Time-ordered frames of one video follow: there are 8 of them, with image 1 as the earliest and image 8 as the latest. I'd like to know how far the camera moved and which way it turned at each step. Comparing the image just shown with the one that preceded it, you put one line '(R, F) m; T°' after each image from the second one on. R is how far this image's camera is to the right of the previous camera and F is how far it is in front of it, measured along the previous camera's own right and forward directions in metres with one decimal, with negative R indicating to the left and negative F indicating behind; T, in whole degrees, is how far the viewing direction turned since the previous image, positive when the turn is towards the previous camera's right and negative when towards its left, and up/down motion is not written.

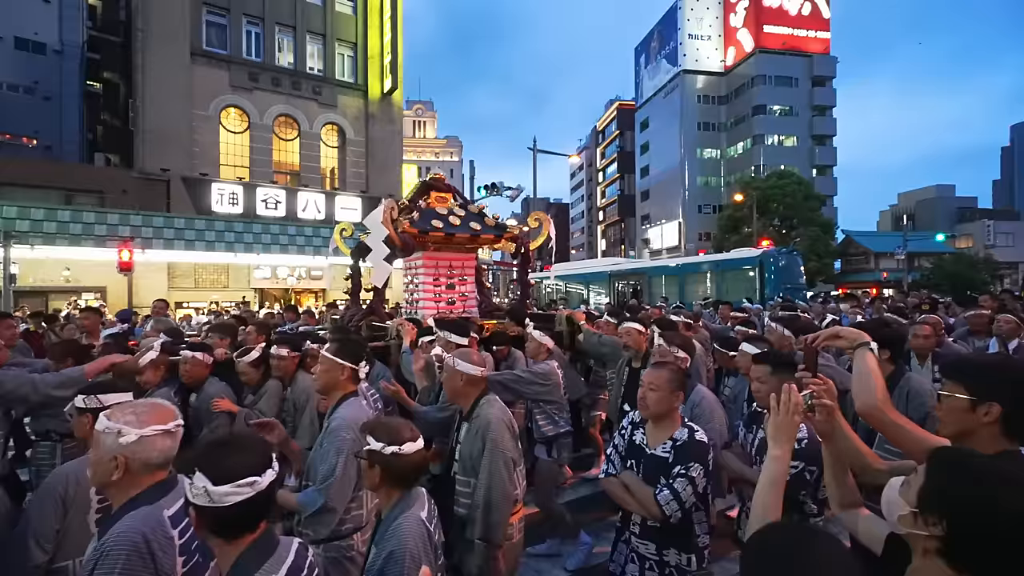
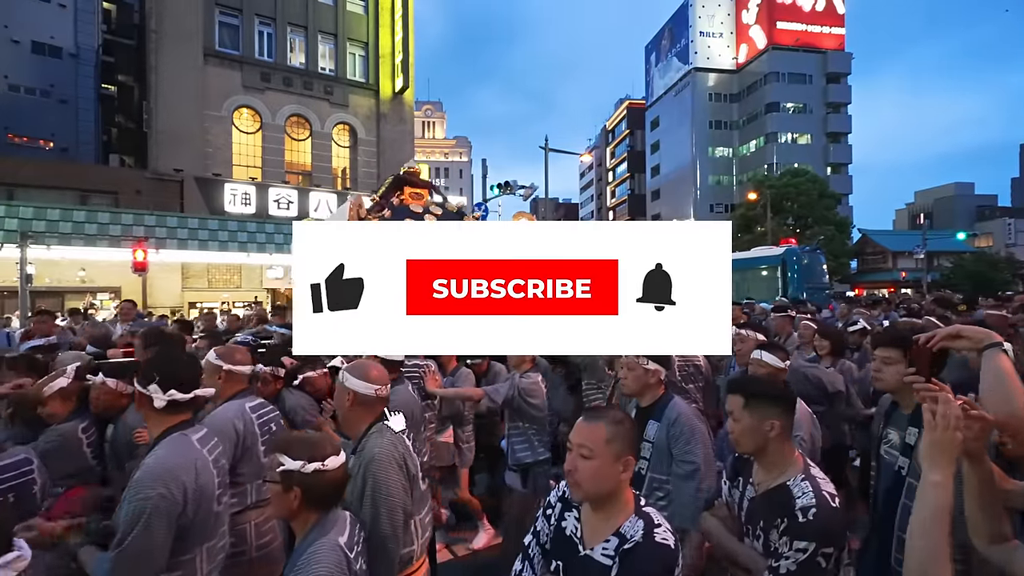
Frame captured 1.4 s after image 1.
(0.0, 0.0) m; -1°
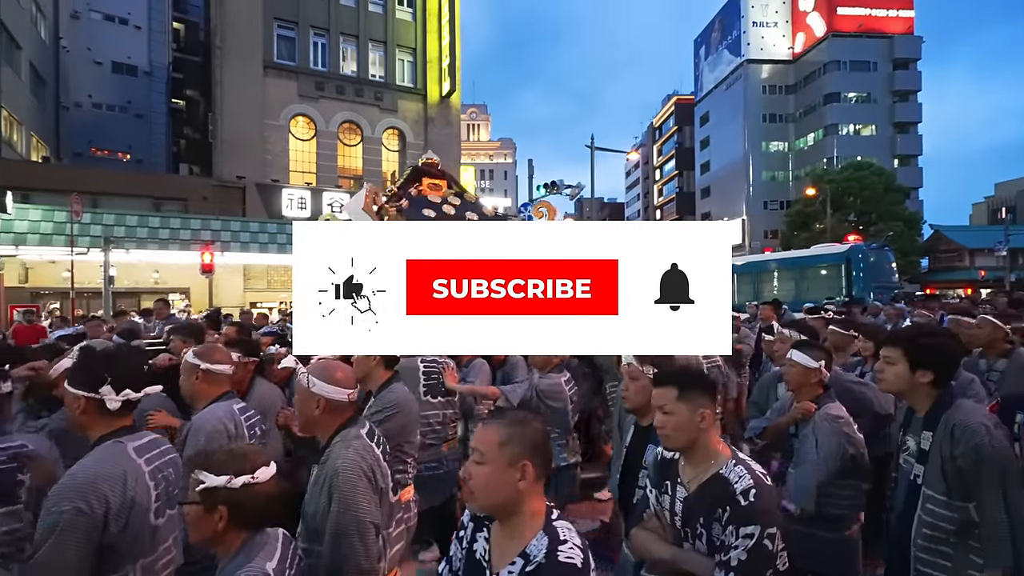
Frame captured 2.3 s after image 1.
(+0.1, -0.8) m; -4°
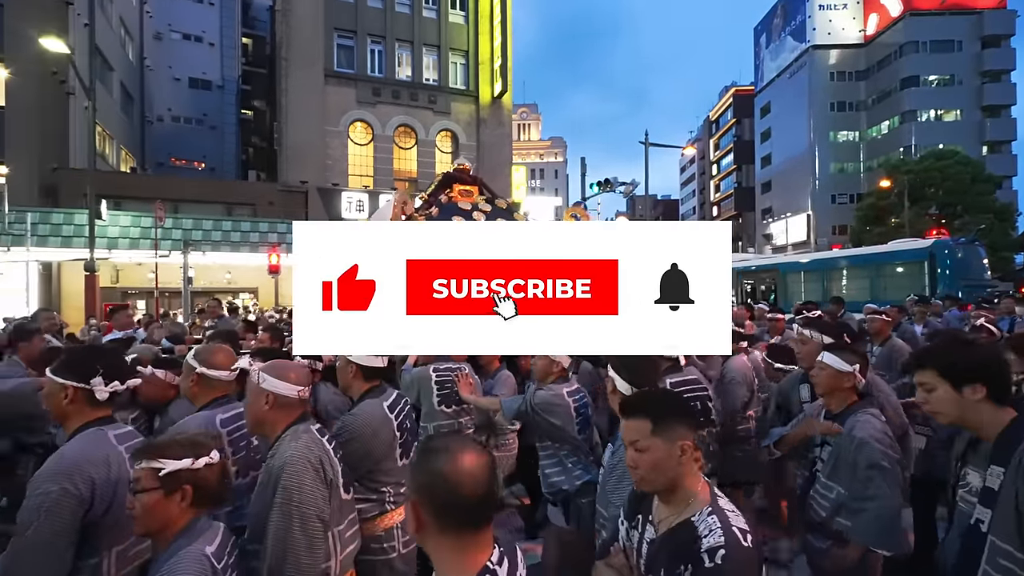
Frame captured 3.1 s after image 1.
(0.0, -0.7) m; -4°
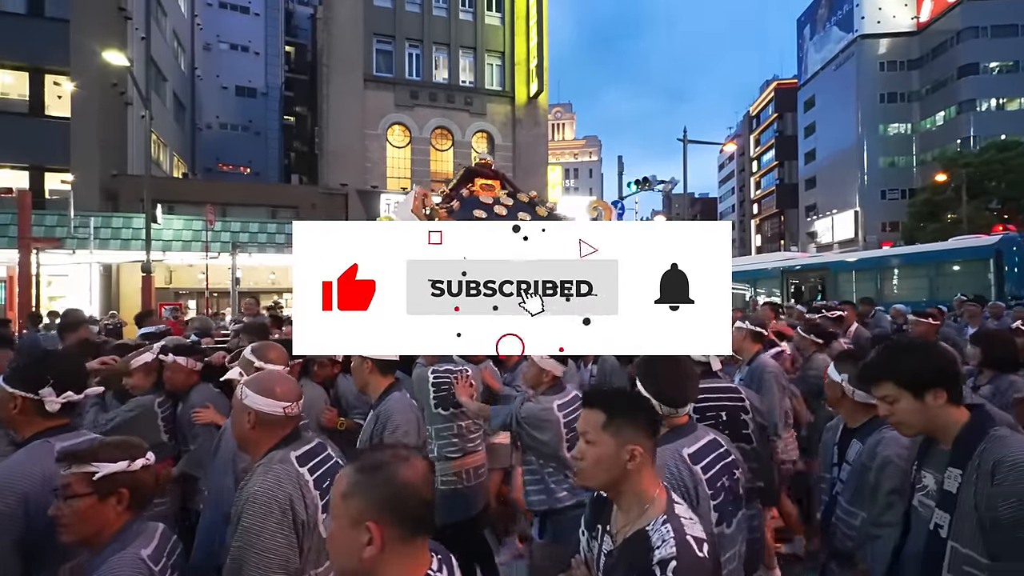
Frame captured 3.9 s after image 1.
(0.0, -0.4) m; -3°
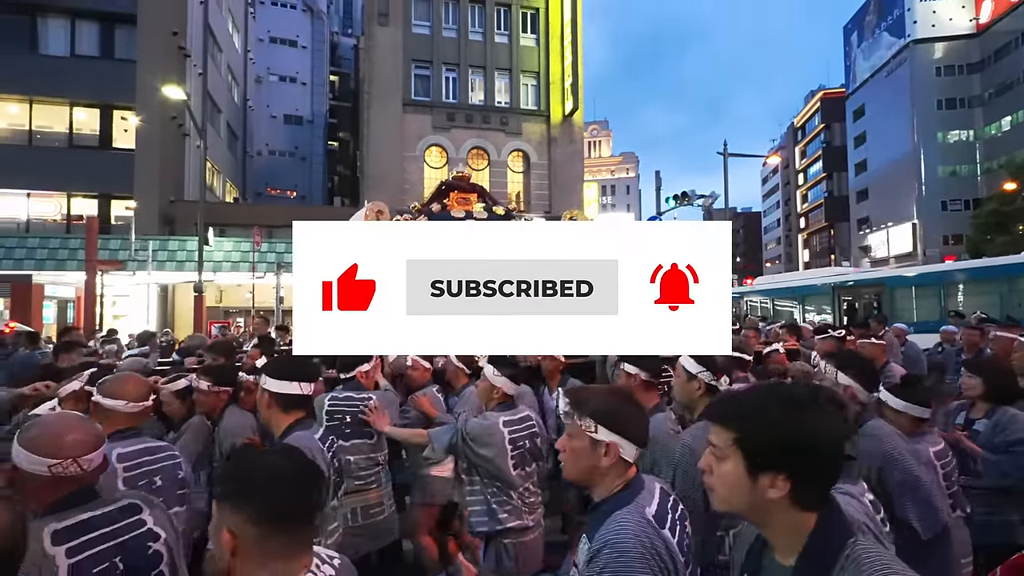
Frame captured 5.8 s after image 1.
(+0.1, -0.6) m; -3°
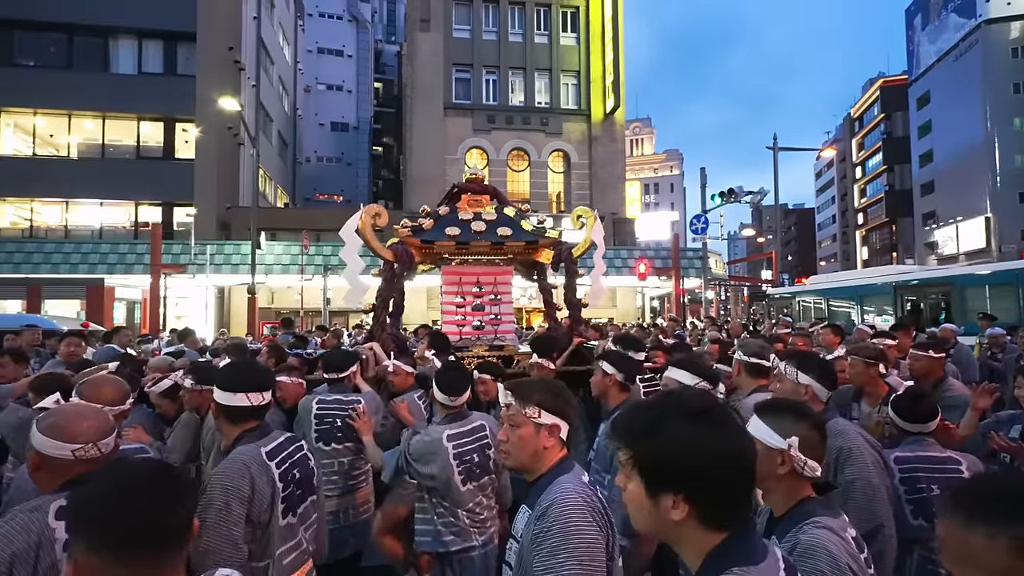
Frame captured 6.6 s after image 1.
(0.0, -0.4) m; -3°
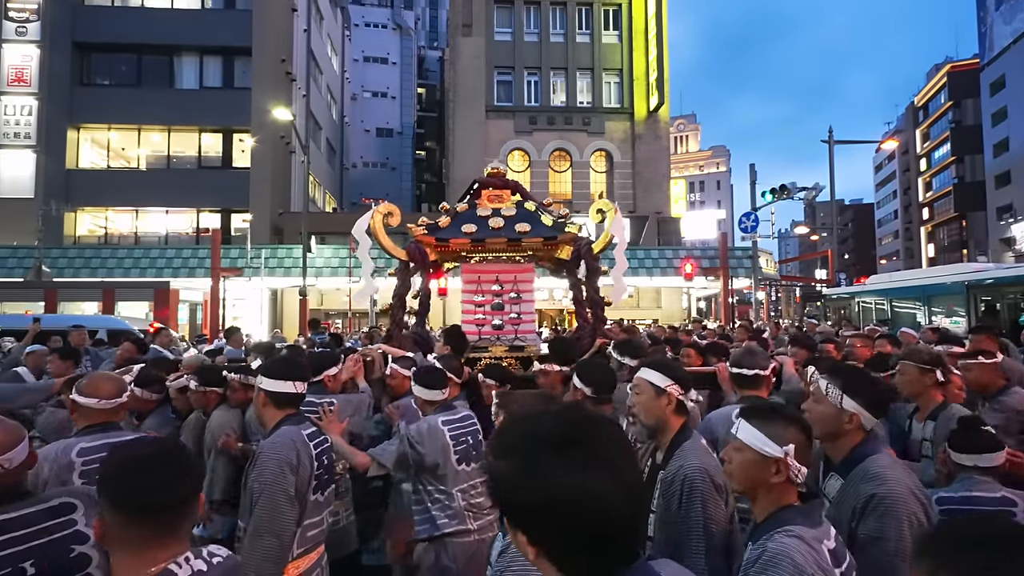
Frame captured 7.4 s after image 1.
(0.0, -0.4) m; -4°
